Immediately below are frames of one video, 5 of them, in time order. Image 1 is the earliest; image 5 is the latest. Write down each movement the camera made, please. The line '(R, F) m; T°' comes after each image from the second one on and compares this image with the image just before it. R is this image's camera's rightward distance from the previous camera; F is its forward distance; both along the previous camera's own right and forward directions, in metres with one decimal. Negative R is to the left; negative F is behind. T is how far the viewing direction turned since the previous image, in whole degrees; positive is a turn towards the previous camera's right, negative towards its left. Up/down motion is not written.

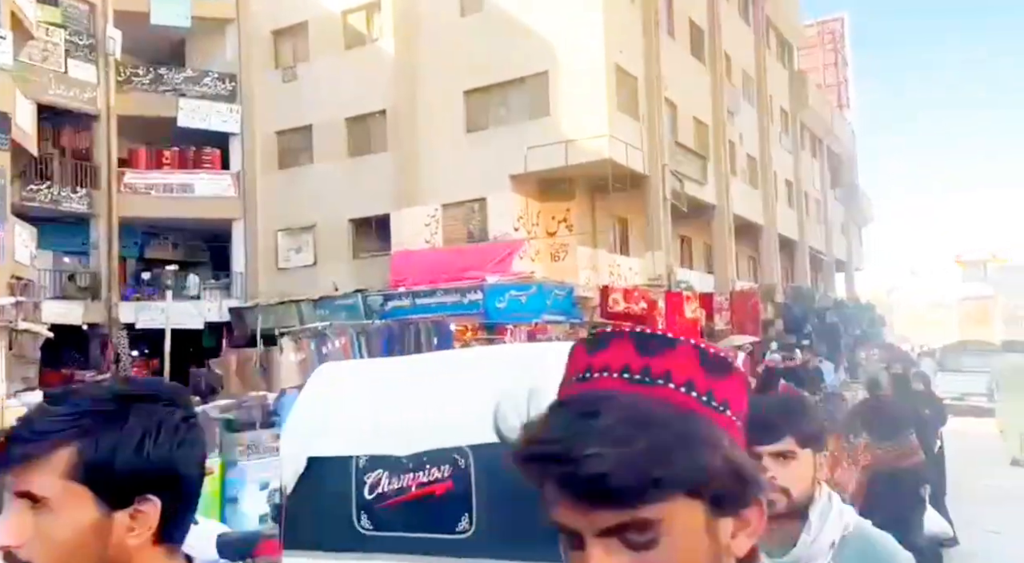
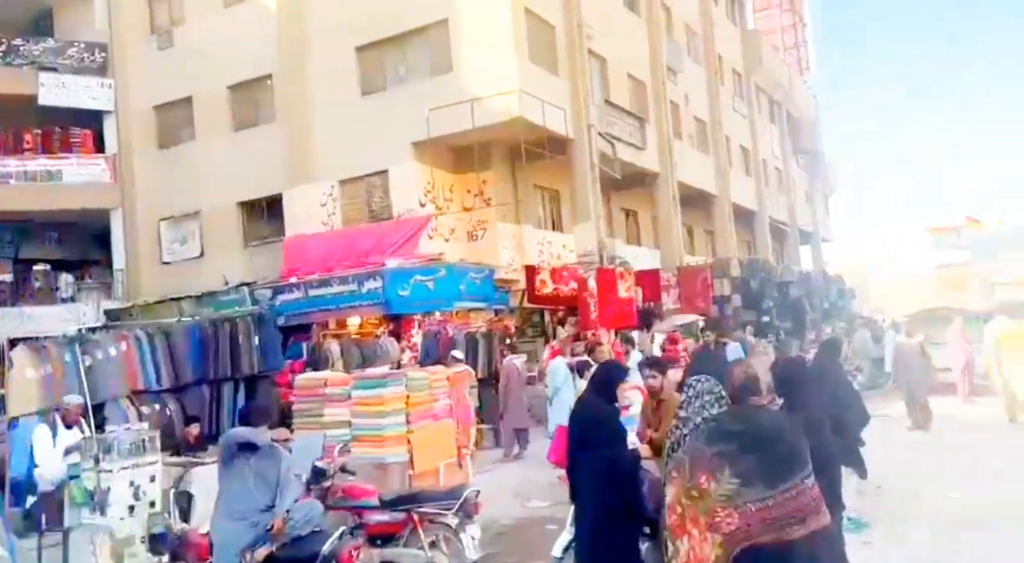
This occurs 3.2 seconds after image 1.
(+1.1, +2.0) m; +1°
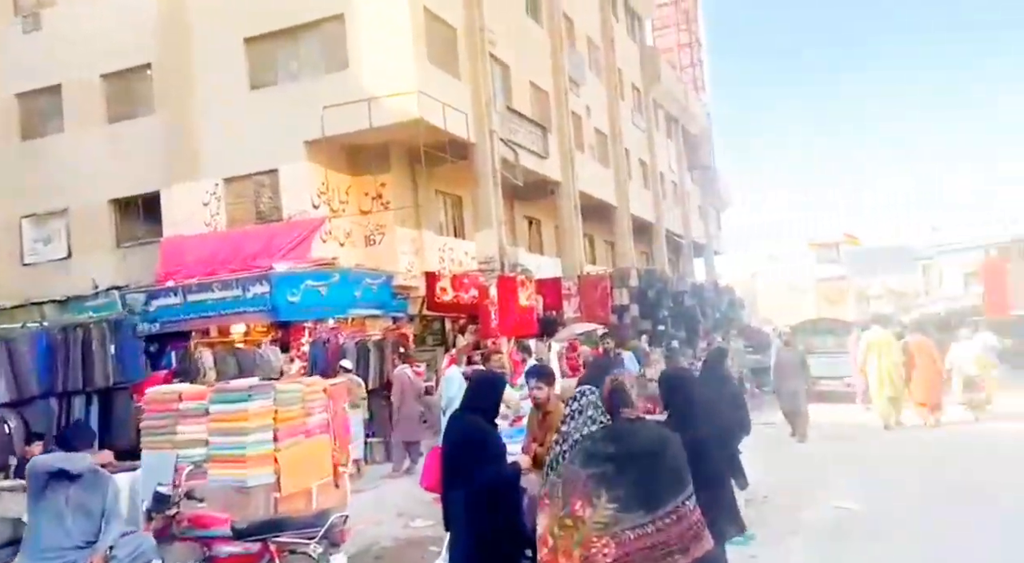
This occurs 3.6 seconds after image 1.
(+0.1, +0.5) m; +6°
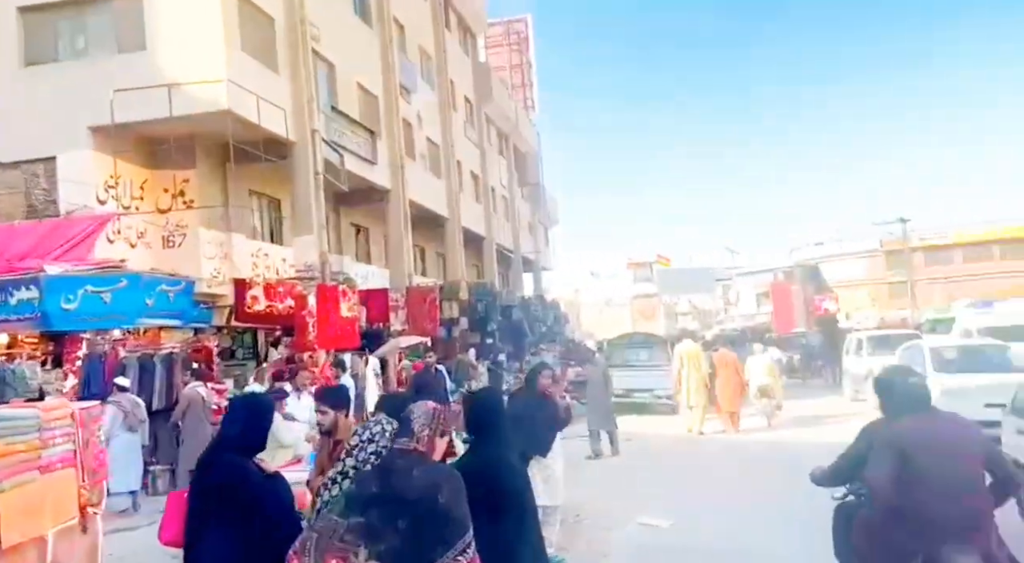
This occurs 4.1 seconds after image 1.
(+0.2, +0.8) m; +11°
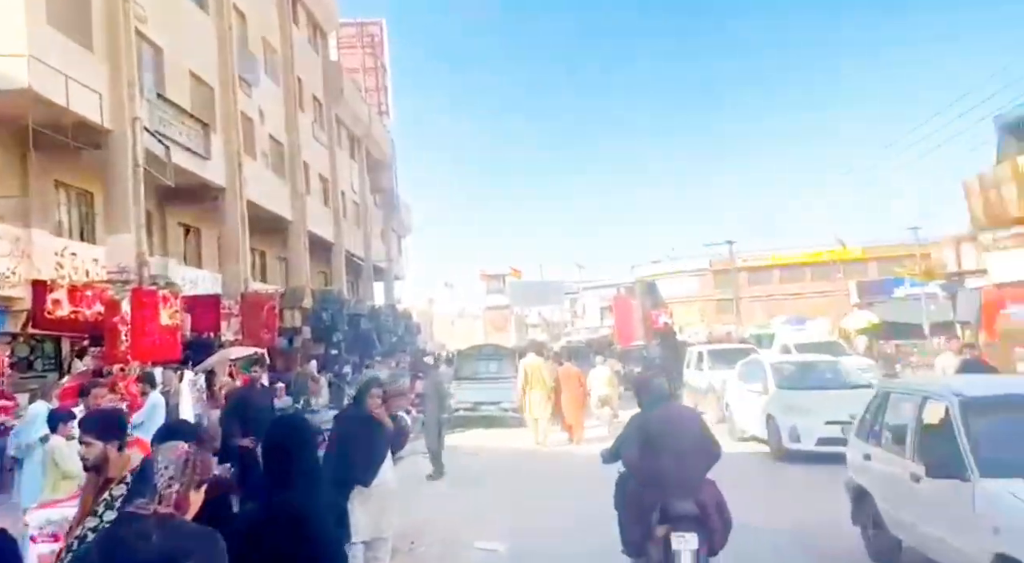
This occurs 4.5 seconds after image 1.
(+0.2, +0.7) m; +9°
